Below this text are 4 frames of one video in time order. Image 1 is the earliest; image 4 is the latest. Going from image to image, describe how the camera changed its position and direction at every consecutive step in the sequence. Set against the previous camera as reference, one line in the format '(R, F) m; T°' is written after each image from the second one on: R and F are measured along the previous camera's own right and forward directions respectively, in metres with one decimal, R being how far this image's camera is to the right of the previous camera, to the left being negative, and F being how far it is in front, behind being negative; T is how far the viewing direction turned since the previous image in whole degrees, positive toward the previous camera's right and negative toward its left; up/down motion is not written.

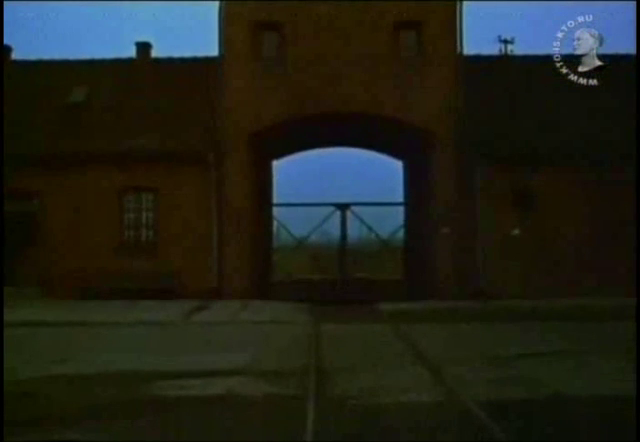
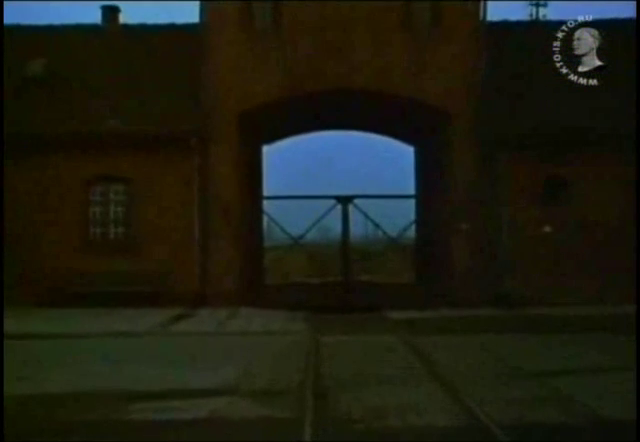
(0.0, +1.4) m; 0°
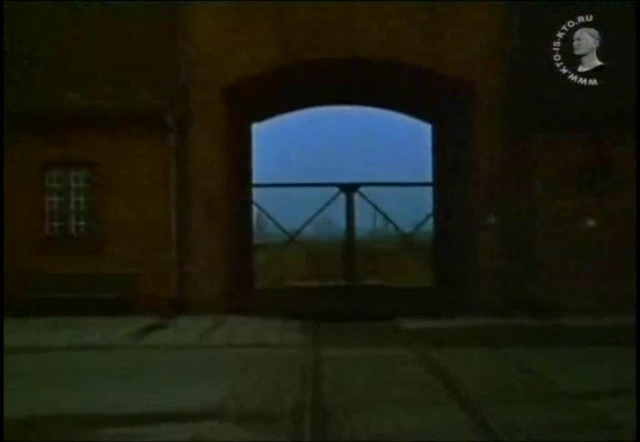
(0.0, +1.5) m; 0°
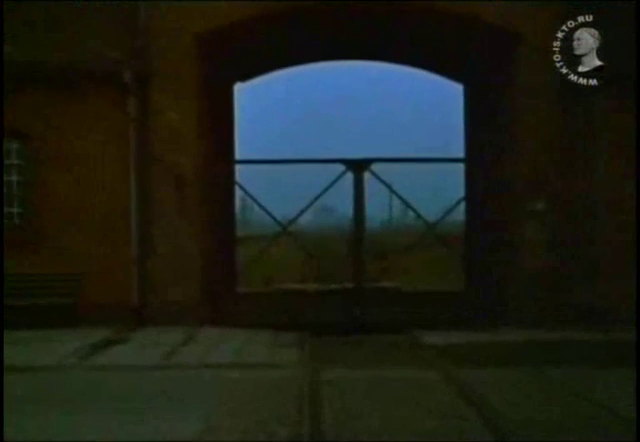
(0.0, +1.7) m; 0°
